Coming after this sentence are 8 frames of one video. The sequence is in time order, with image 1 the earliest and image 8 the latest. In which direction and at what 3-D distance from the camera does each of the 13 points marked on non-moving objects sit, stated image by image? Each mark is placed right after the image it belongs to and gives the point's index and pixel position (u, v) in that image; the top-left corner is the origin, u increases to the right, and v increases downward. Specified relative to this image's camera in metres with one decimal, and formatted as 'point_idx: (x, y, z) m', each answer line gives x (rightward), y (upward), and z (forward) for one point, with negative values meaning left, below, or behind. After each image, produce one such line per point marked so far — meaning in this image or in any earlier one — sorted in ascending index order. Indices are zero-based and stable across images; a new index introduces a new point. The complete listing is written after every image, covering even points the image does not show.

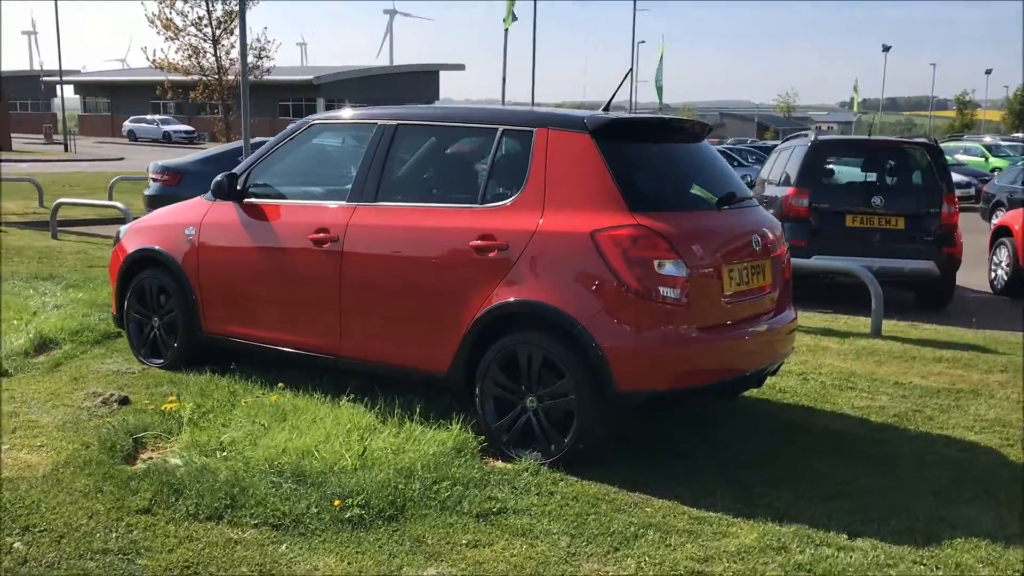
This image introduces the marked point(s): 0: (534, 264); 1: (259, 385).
0: (+0.1, +0.1, +3.9) m
1: (-1.2, -0.5, +4.8) m
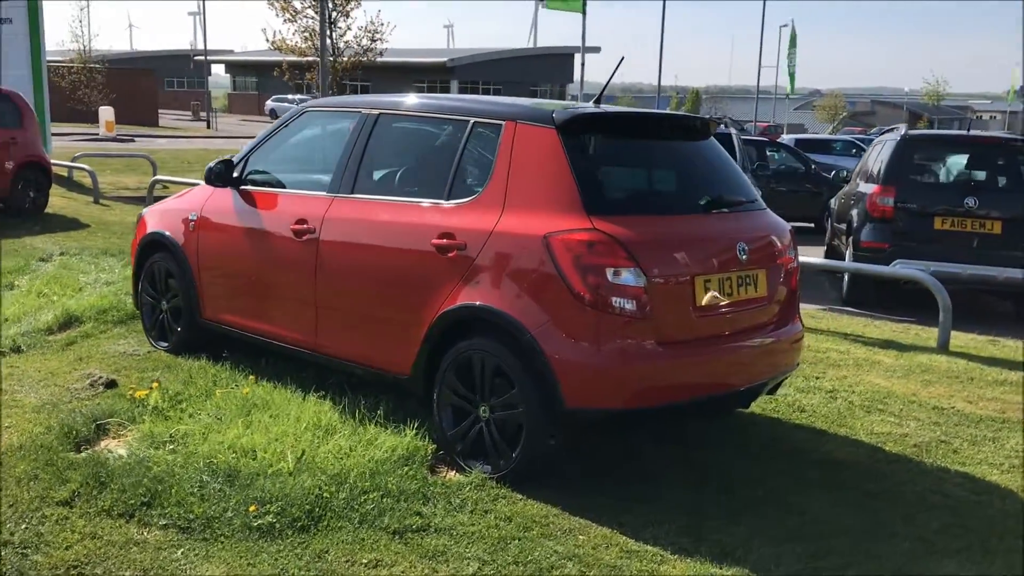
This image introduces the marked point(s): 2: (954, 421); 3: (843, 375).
0: (-0.1, +0.1, +3.7) m
1: (-1.3, -0.4, +4.7) m
2: (+2.1, -0.6, +4.8) m
3: (+1.9, -0.5, +5.6) m
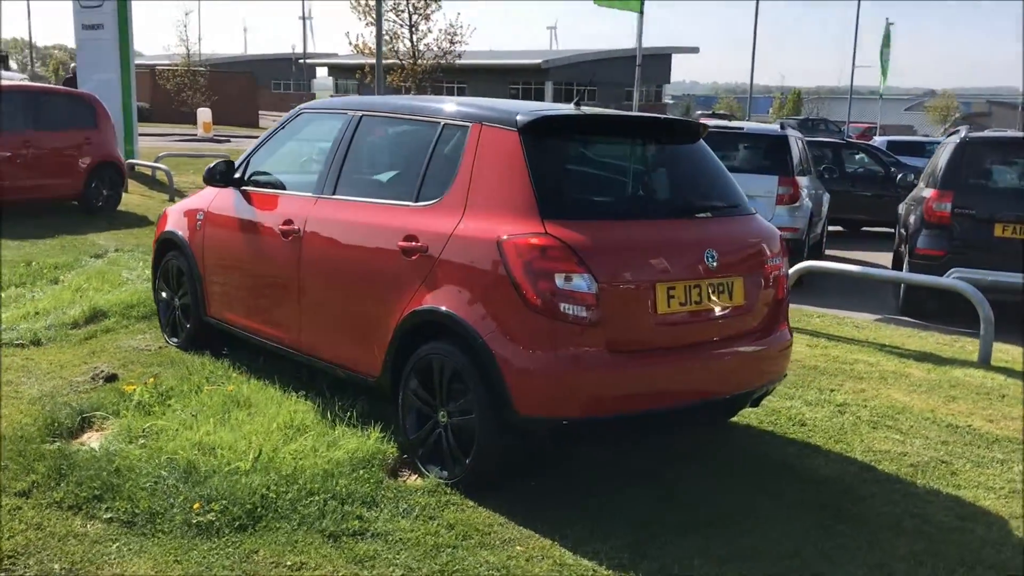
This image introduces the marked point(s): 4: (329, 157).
0: (-0.2, +0.1, +3.7) m
1: (-1.3, -0.4, +4.8) m
2: (+2.1, -0.7, +4.5) m
3: (+1.9, -0.5, +5.4) m
4: (-0.9, +0.6, +4.5) m
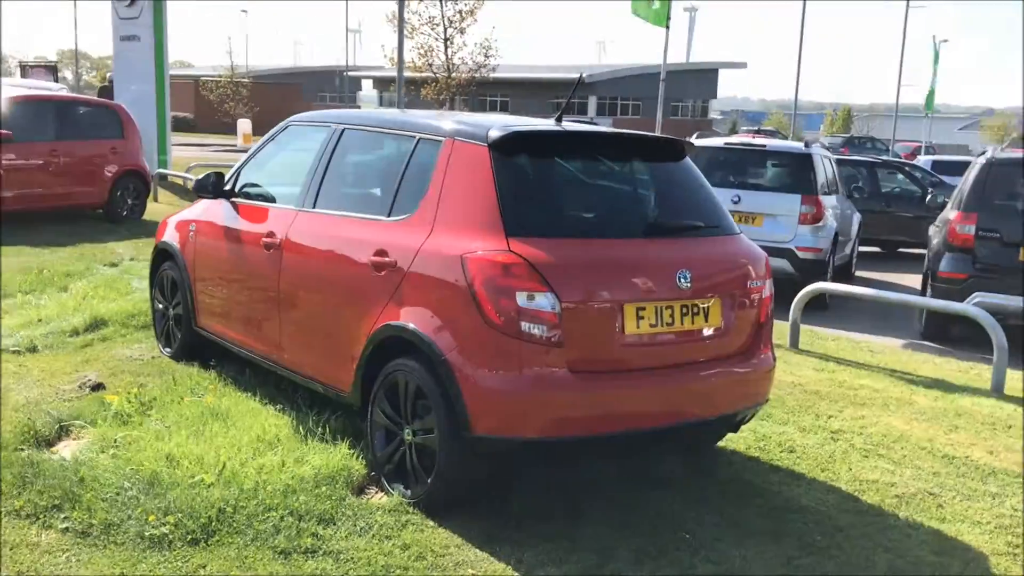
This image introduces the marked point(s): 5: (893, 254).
0: (-0.4, 0.0, +3.6) m
1: (-1.4, -0.5, +4.8) m
2: (+2.0, -0.8, +4.4) m
3: (+1.8, -0.7, +5.2) m
4: (-0.9, +0.5, +4.5) m
5: (+5.6, +0.5, +14.8) m
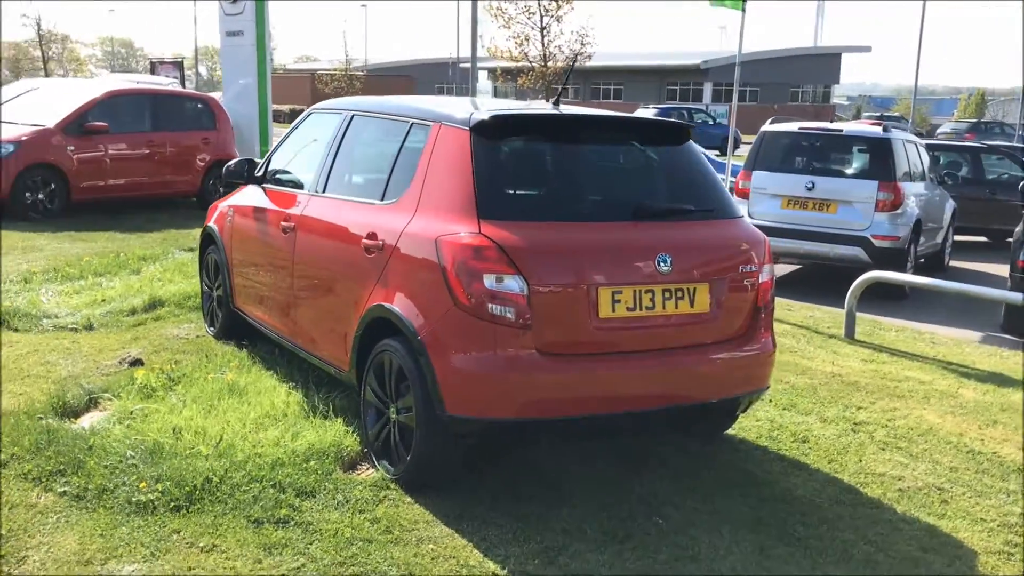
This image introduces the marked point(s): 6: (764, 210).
0: (-0.4, +0.1, +3.7) m
1: (-1.3, -0.4, +5.0) m
2: (+2.0, -0.8, +4.2) m
3: (+1.9, -0.6, +5.0) m
4: (-0.9, +0.6, +4.7) m
5: (+6.9, +0.6, +14.1) m
6: (+2.4, +0.7, +9.5) m
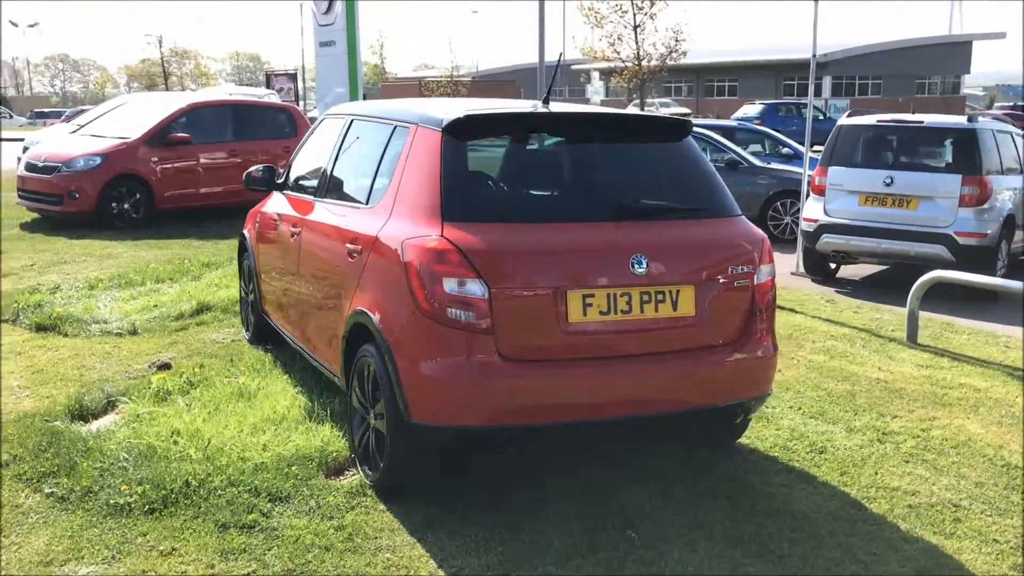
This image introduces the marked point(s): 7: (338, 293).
0: (-0.5, +0.1, +3.7) m
1: (-1.2, -0.4, +5.1) m
2: (+1.9, -0.8, +3.9) m
3: (+2.0, -0.6, +4.7) m
4: (-0.8, +0.6, +4.7) m
5: (+8.0, +0.6, +13.1) m
6: (+3.0, +0.7, +9.0) m
7: (-0.7, 0.0, +4.1) m
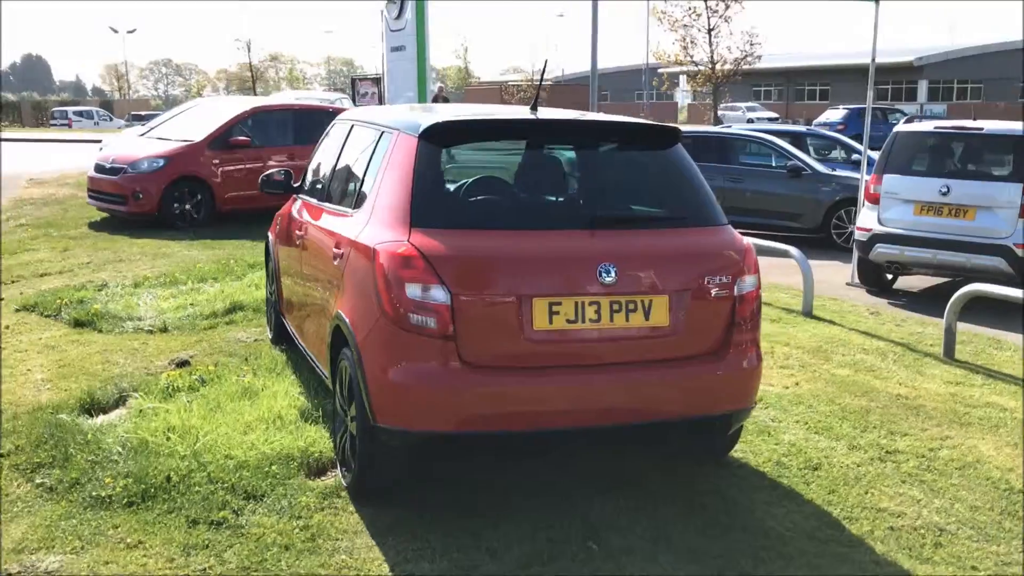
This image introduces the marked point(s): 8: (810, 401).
0: (-0.6, 0.0, +3.7) m
1: (-1.2, -0.4, +5.2) m
2: (+1.8, -0.8, +3.7) m
3: (+2.0, -0.7, +4.5) m
4: (-0.8, +0.6, +4.8) m
5: (+8.7, +0.4, +12.4) m
6: (+3.4, +0.6, +8.8) m
7: (-0.8, 0.0, +4.1) m
8: (+1.5, -0.6, +5.0) m
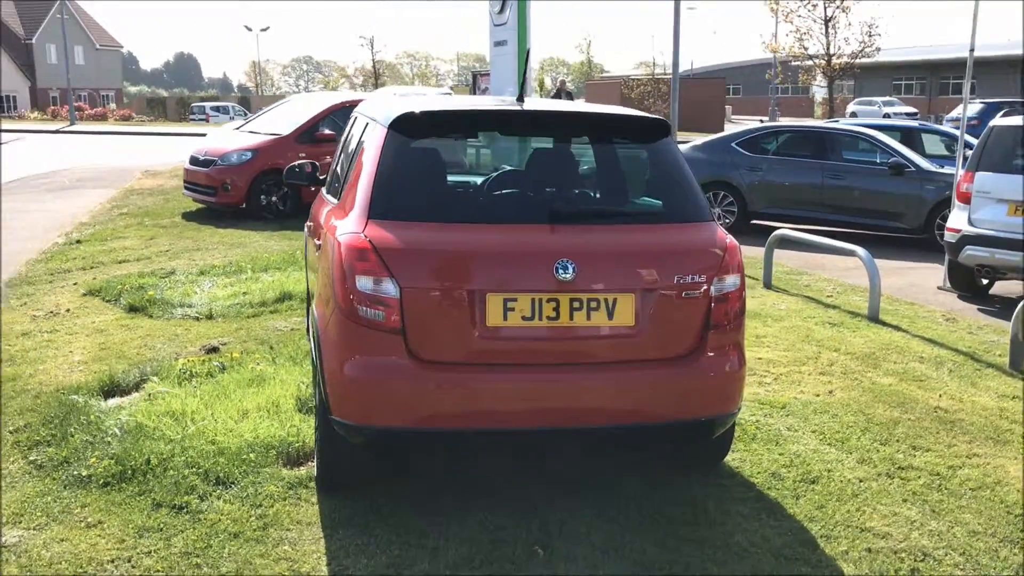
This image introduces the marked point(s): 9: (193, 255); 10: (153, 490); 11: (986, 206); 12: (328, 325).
0: (-0.7, +0.1, +3.7) m
1: (-1.1, -0.4, +5.2) m
2: (+1.7, -0.8, +3.4) m
3: (+1.9, -0.7, +4.2) m
4: (-0.8, +0.6, +4.8) m
5: (+9.7, +0.3, +11.1) m
6: (+3.9, +0.6, +8.2) m
7: (-0.8, 0.0, +4.1) m
8: (+1.5, -0.6, +4.7) m
9: (-2.7, +0.3, +8.6) m
10: (-1.3, -0.7, +3.6) m
11: (+3.9, +0.7, +8.2) m
12: (-0.6, -0.1, +3.5) m
